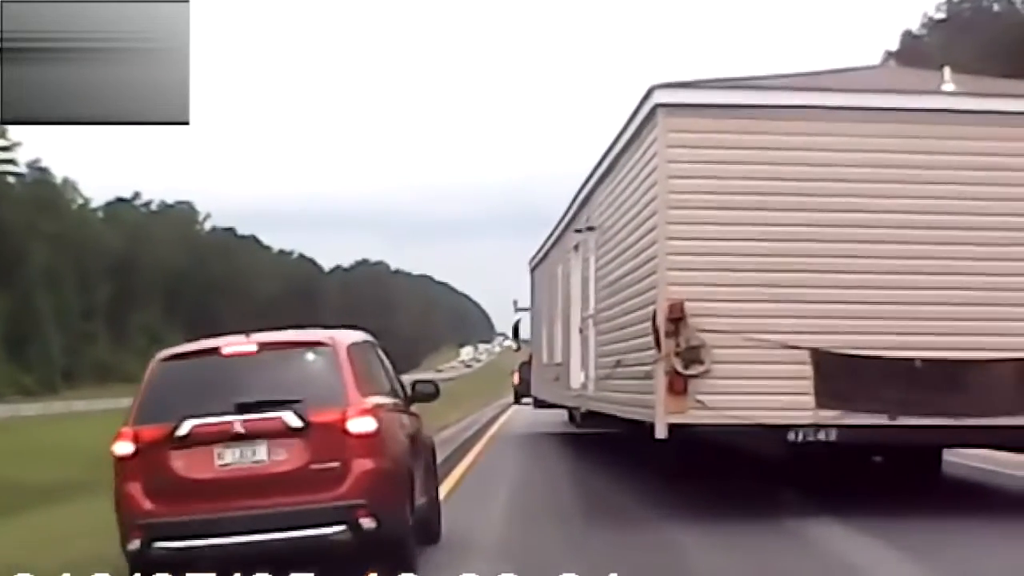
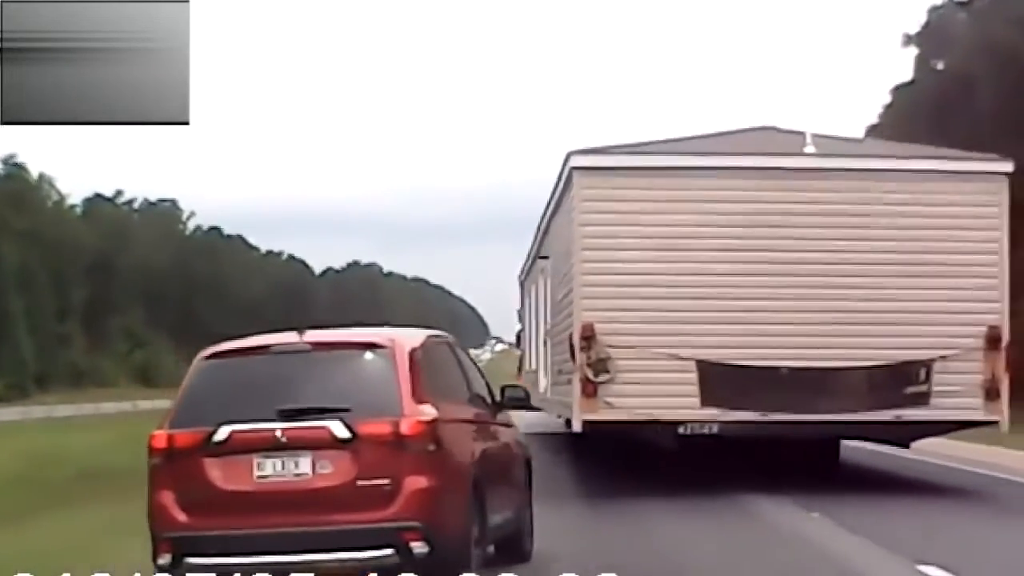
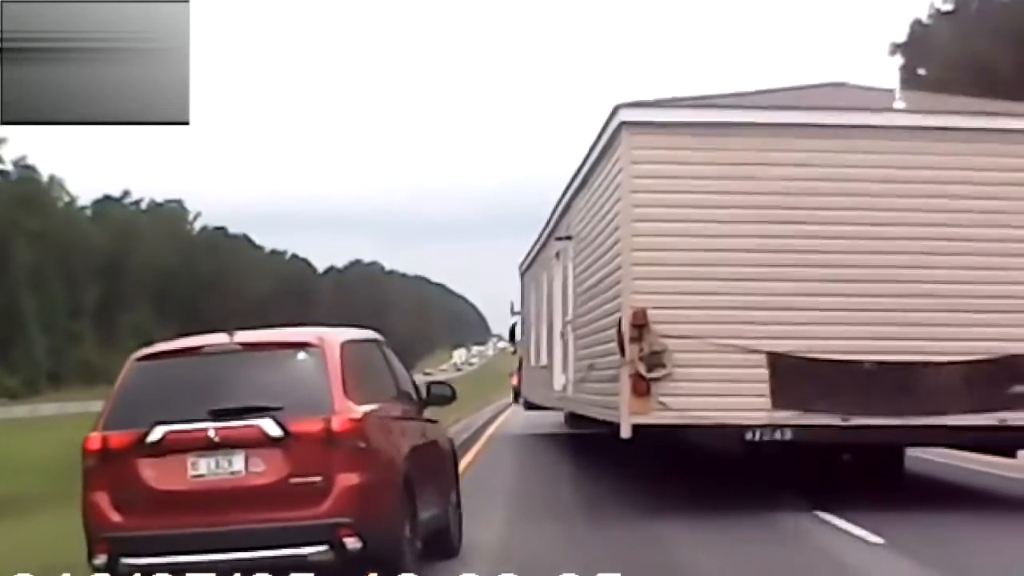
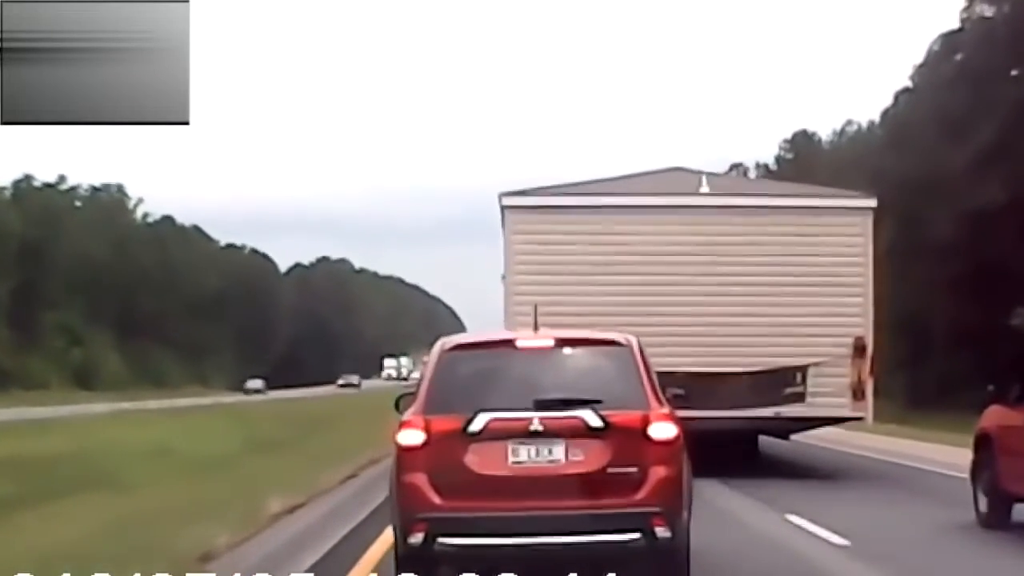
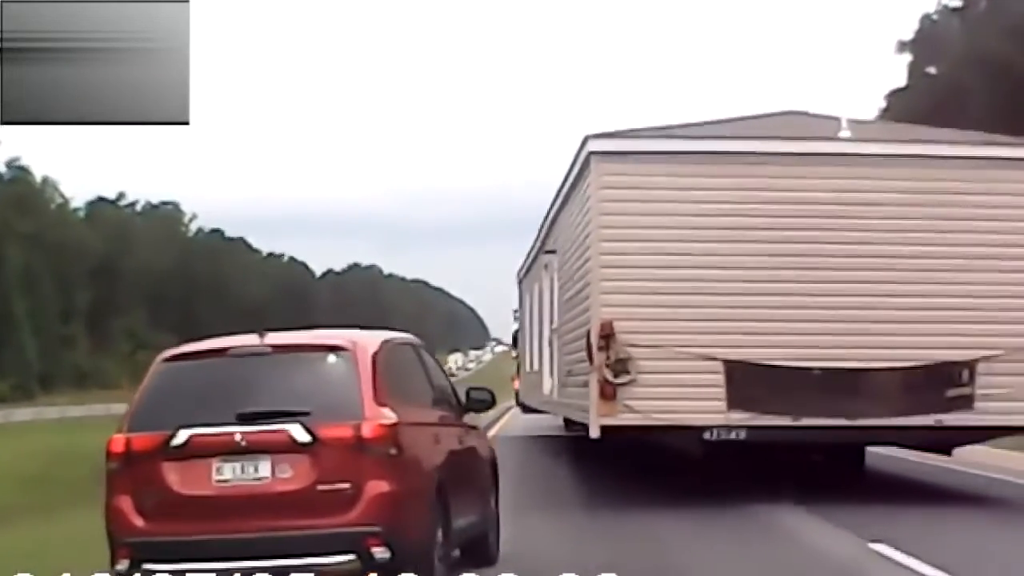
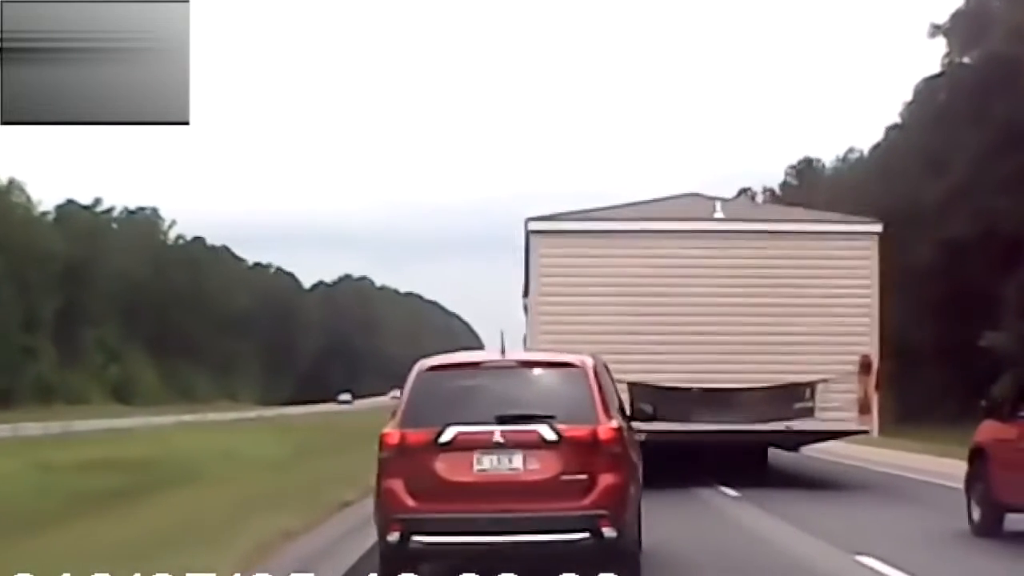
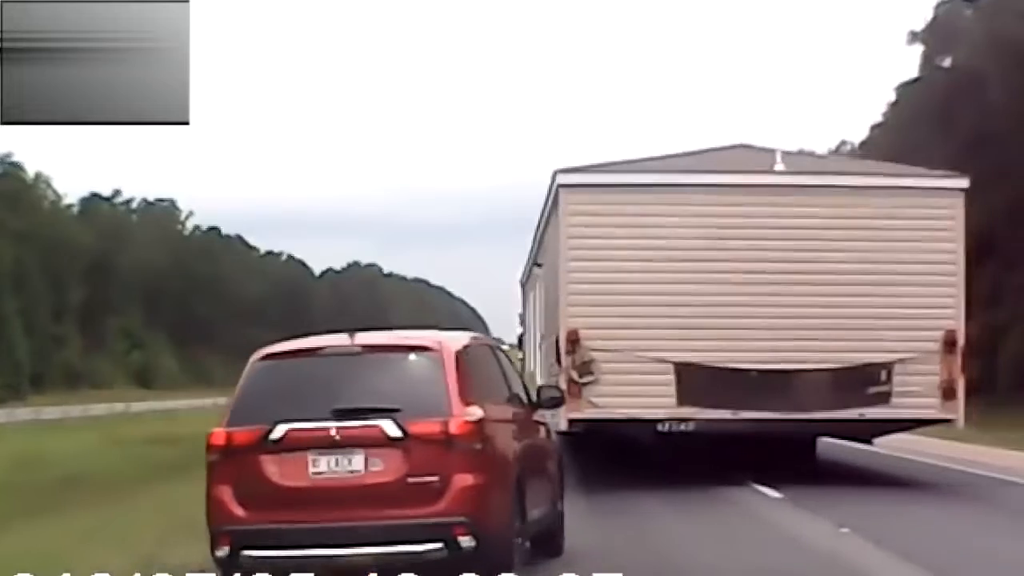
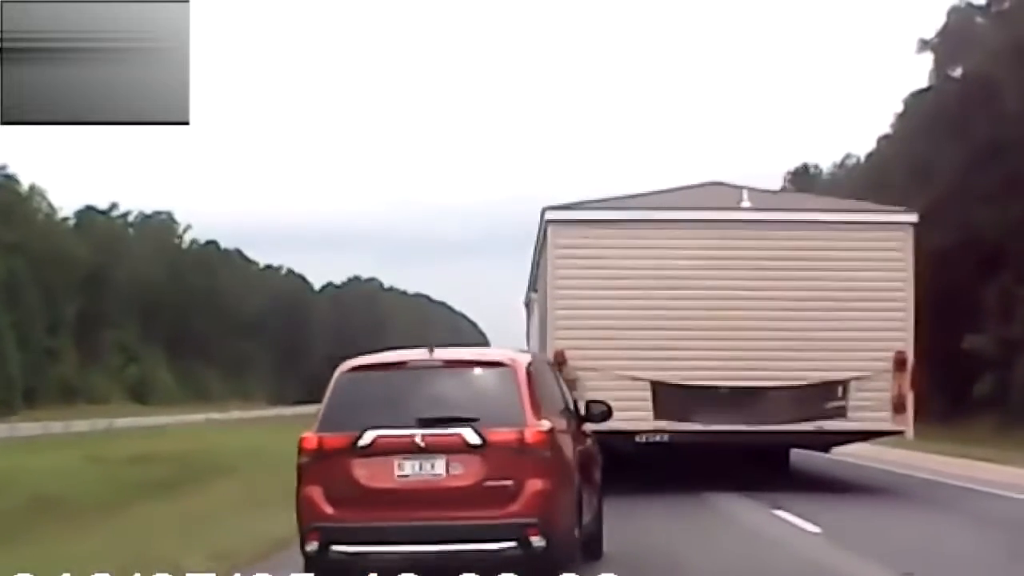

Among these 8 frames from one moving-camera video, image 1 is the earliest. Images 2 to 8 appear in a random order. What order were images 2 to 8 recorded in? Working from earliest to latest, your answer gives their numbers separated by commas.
3, 5, 2, 7, 8, 6, 4
